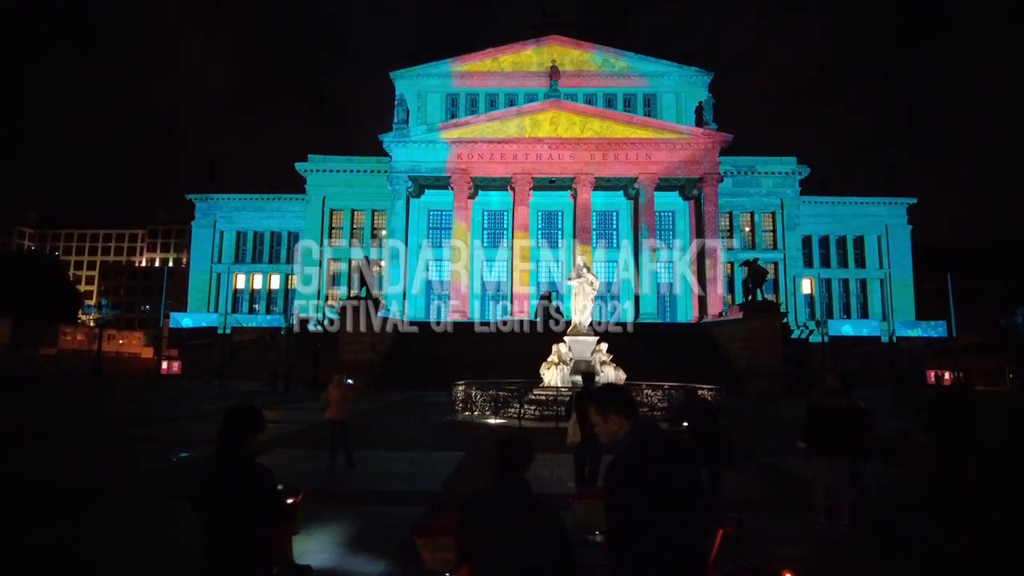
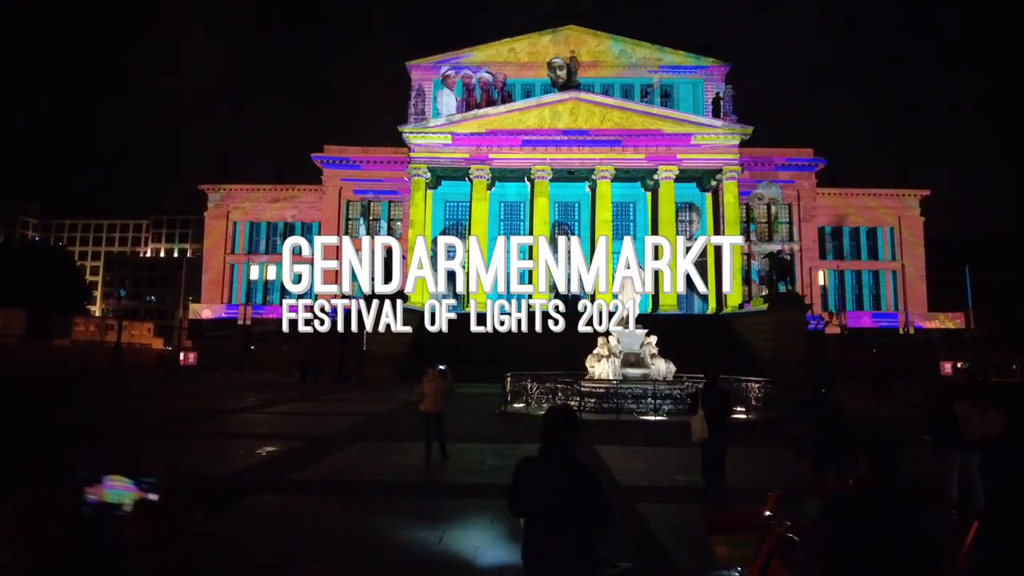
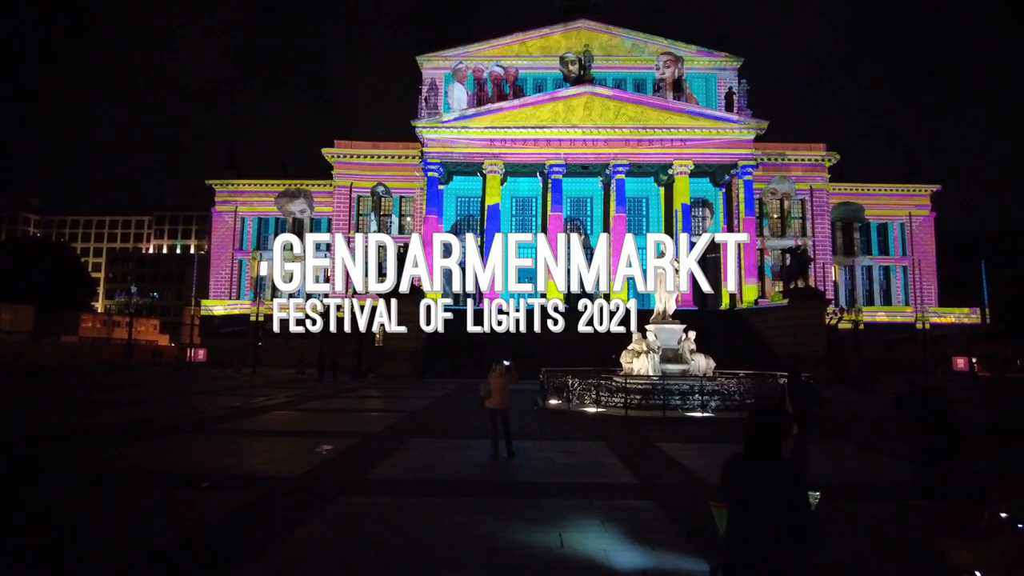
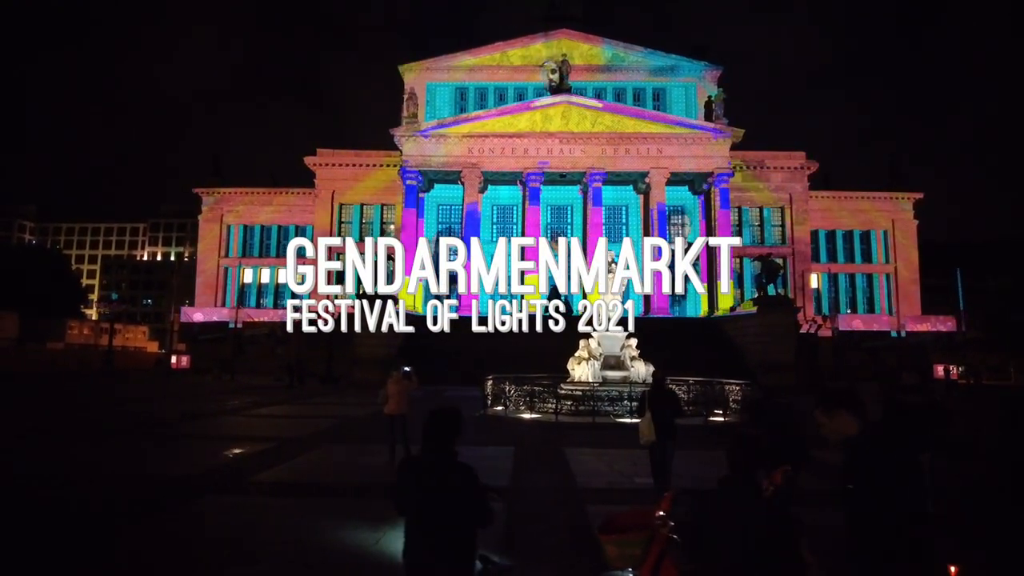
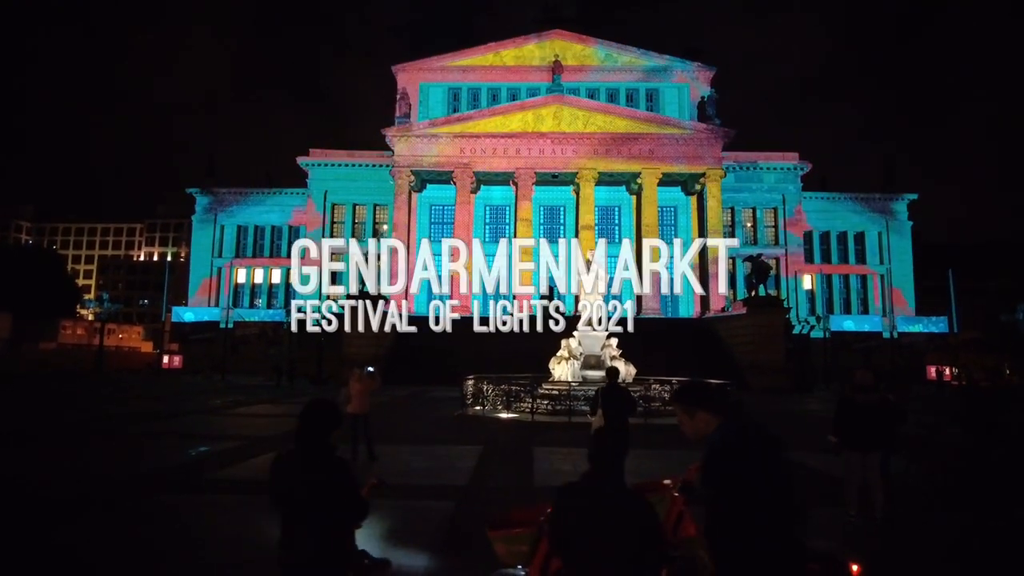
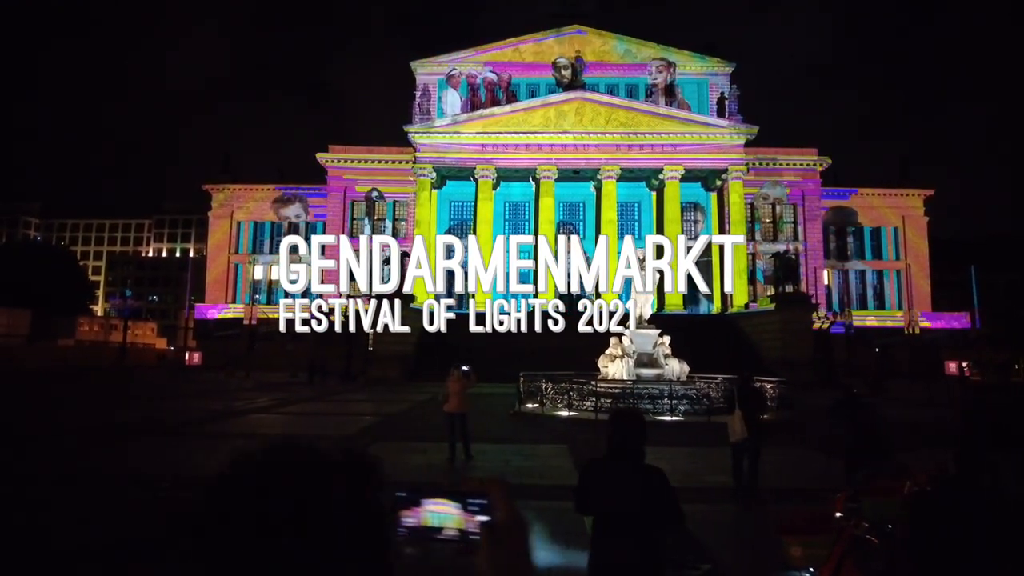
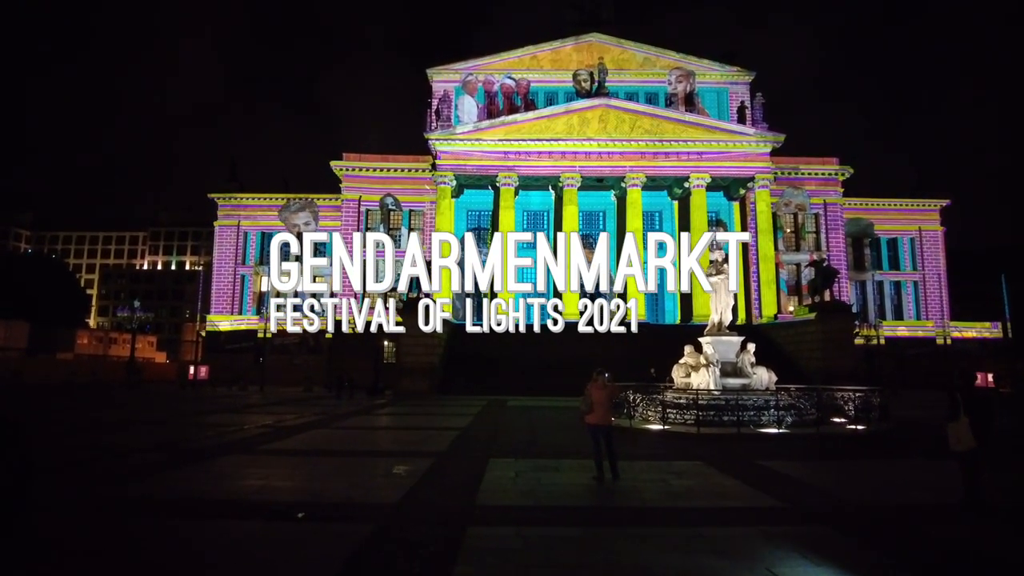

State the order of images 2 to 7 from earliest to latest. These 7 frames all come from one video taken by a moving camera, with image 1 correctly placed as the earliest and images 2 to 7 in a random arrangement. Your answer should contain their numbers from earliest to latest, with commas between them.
5, 4, 2, 6, 3, 7
